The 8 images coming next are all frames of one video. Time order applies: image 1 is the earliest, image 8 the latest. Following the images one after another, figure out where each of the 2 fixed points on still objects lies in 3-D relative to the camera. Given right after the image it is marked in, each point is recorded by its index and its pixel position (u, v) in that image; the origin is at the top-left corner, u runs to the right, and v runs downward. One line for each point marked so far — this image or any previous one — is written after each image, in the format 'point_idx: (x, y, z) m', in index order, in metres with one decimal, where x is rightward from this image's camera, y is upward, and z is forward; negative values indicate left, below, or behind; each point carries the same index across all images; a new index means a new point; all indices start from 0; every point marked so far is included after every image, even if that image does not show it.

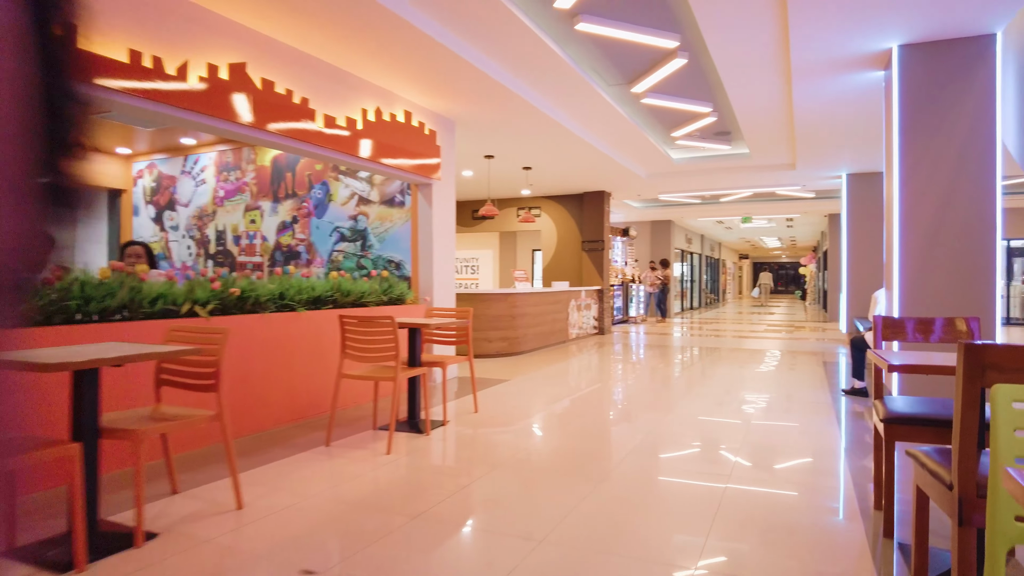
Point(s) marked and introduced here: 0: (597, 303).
0: (+1.3, -0.3, +10.2) m
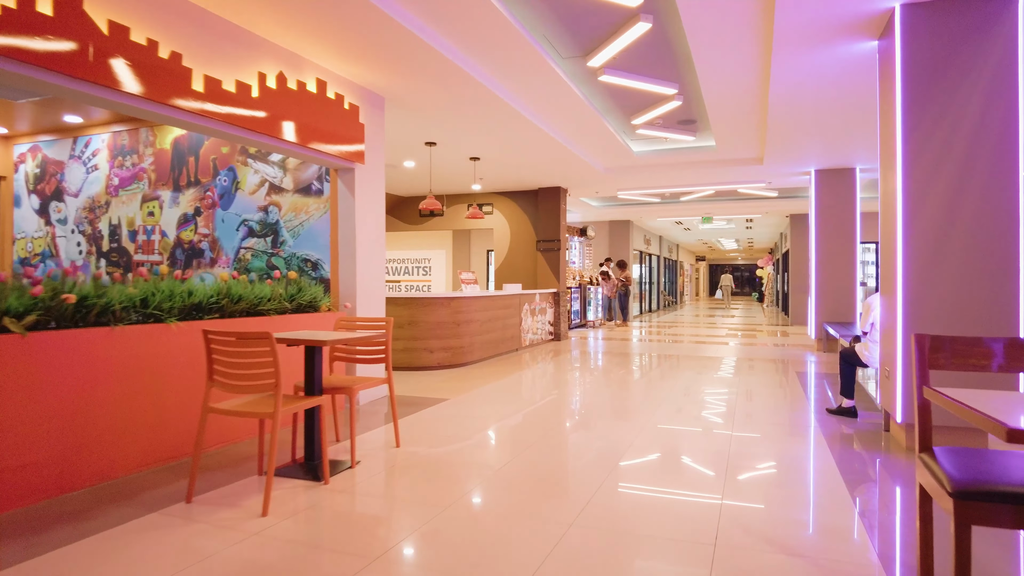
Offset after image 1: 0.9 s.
0: (+0.6, -0.3, +9.5) m
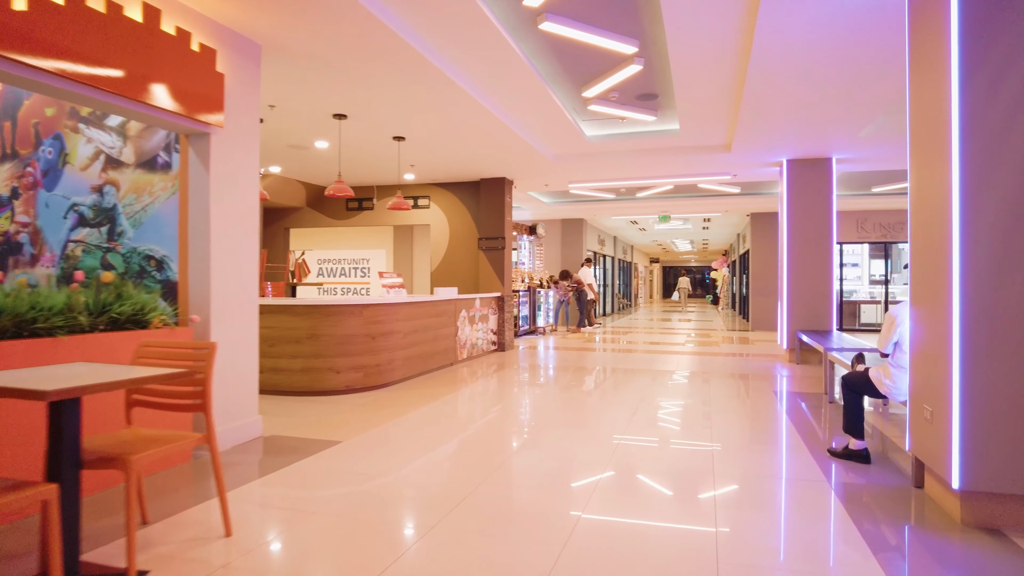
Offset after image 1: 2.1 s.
0: (-0.2, -0.3, +8.5) m
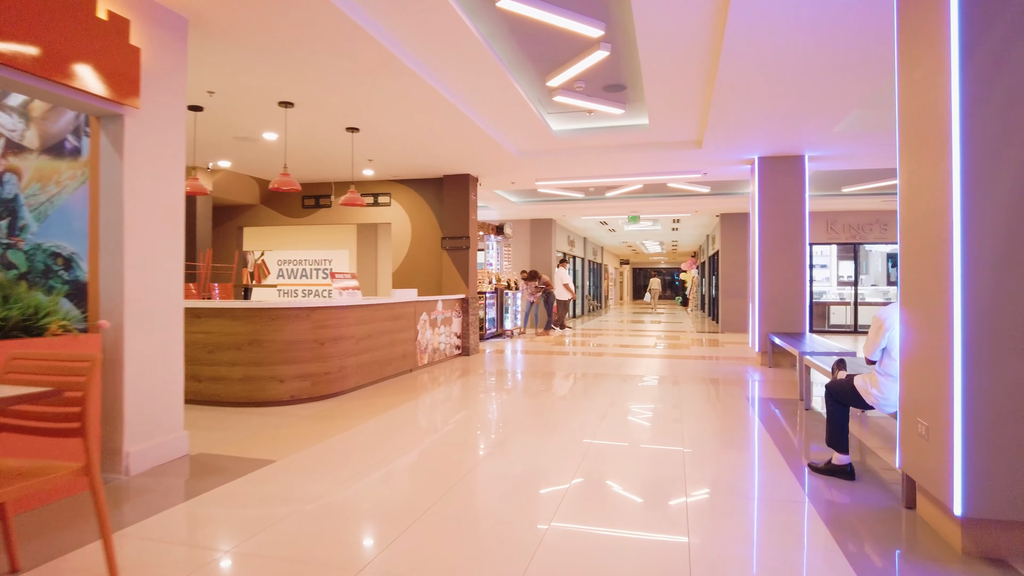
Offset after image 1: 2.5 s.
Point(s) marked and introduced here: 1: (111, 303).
0: (-0.7, -0.4, +8.1) m
1: (-1.9, -0.1, +3.1) m
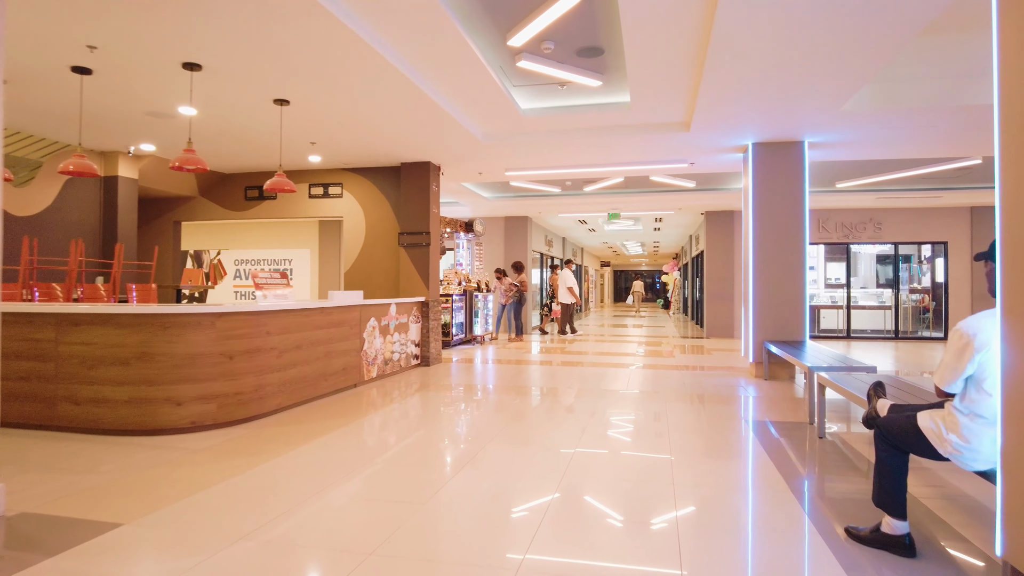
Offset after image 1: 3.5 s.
0: (-1.0, -0.4, +7.2) m
1: (-2.2, -0.1, +2.2) m
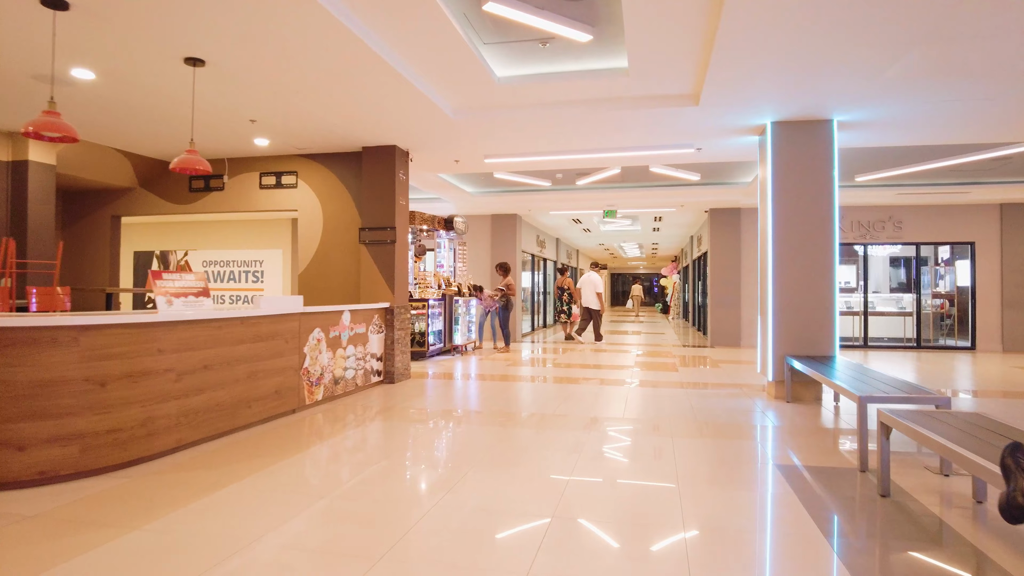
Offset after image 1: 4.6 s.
0: (-1.2, -0.4, +6.2) m
1: (-2.4, -0.1, +1.2) m
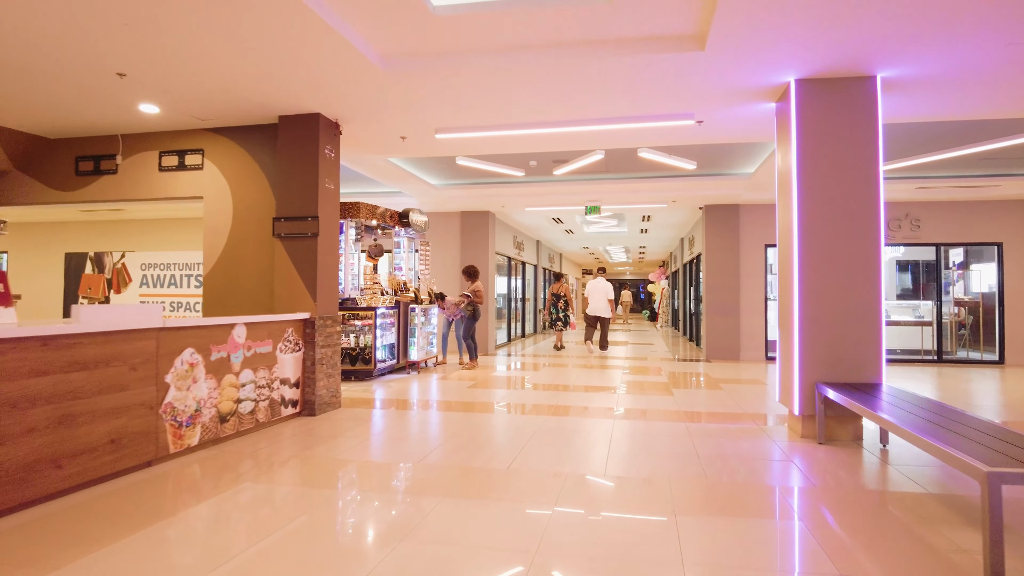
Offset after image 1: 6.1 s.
0: (-1.6, -0.5, +4.9) m
1: (-2.6, -0.1, -0.2) m
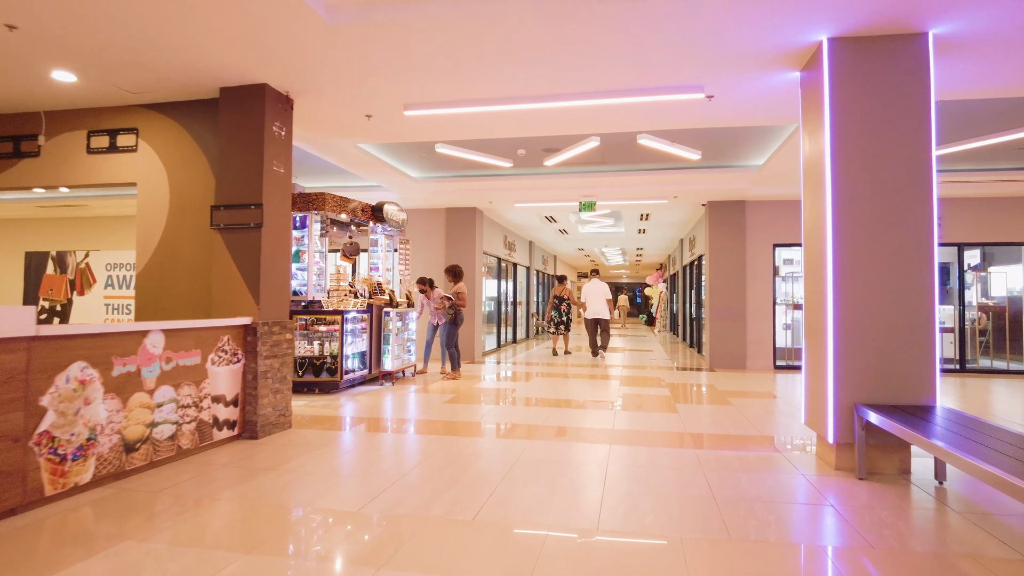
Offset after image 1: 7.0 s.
0: (-1.7, -0.5, +4.1) m
1: (-2.7, -0.1, -0.9) m
